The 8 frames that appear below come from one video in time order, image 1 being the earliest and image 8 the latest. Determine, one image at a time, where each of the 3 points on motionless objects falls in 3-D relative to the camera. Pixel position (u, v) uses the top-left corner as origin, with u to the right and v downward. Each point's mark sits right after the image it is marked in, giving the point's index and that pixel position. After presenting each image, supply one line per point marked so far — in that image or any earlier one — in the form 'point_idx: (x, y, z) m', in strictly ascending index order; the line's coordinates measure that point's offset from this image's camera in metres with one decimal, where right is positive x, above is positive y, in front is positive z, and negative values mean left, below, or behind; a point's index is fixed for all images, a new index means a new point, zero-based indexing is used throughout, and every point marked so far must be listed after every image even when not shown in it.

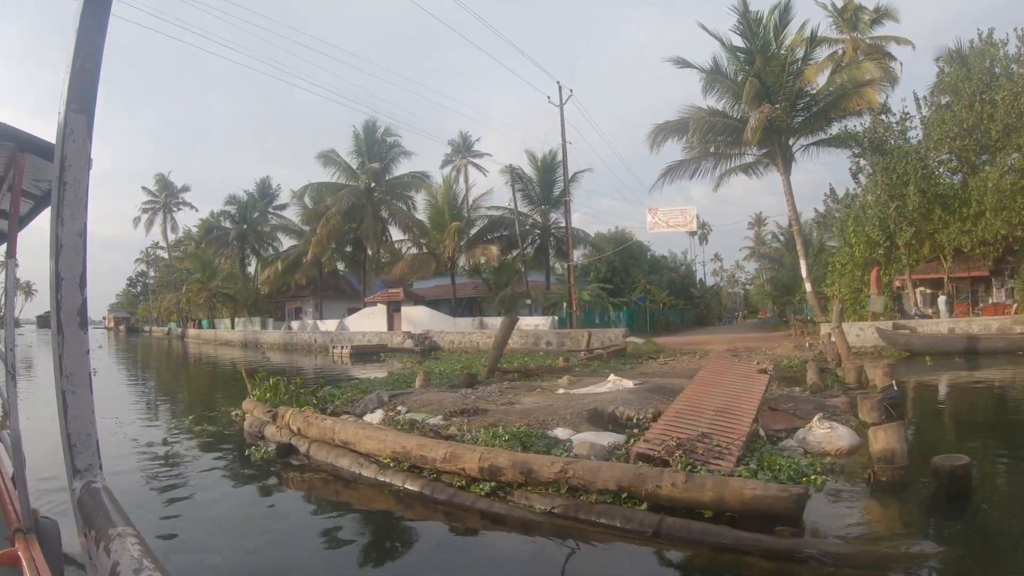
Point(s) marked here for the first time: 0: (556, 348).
0: (+0.7, -0.9, +17.4) m
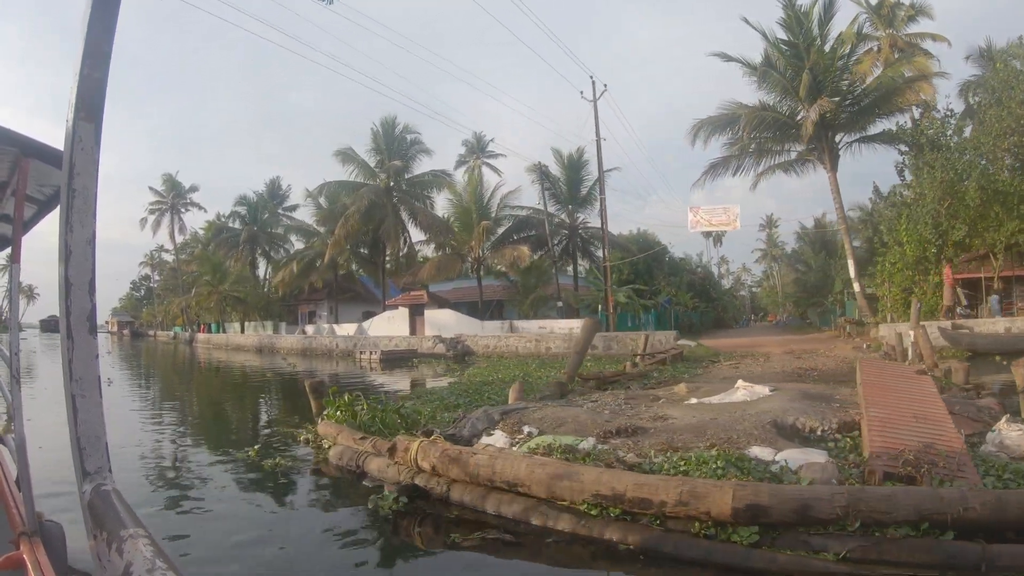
0: (+1.3, -0.9, +16.8) m
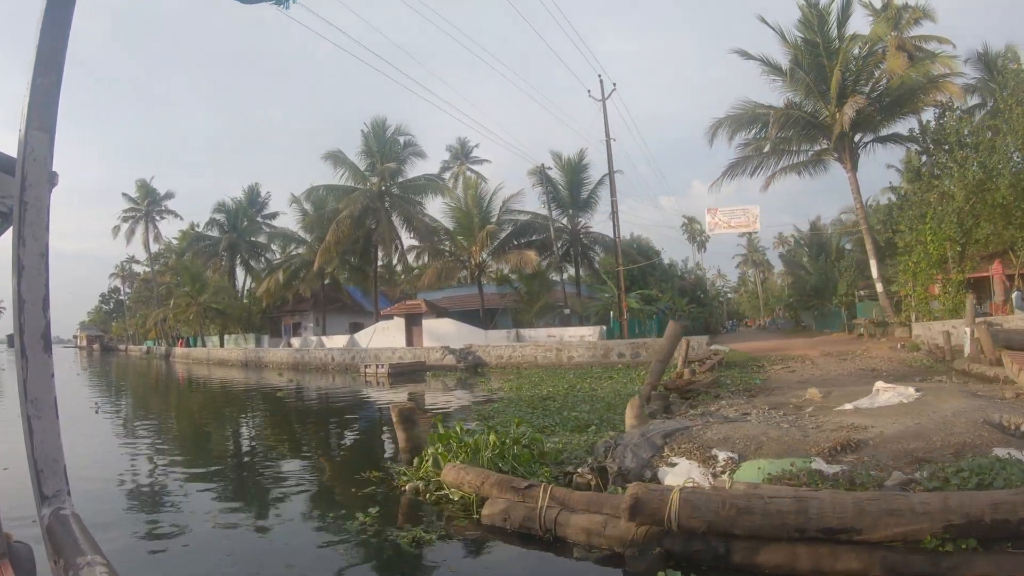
0: (+1.6, -1.0, +16.1) m
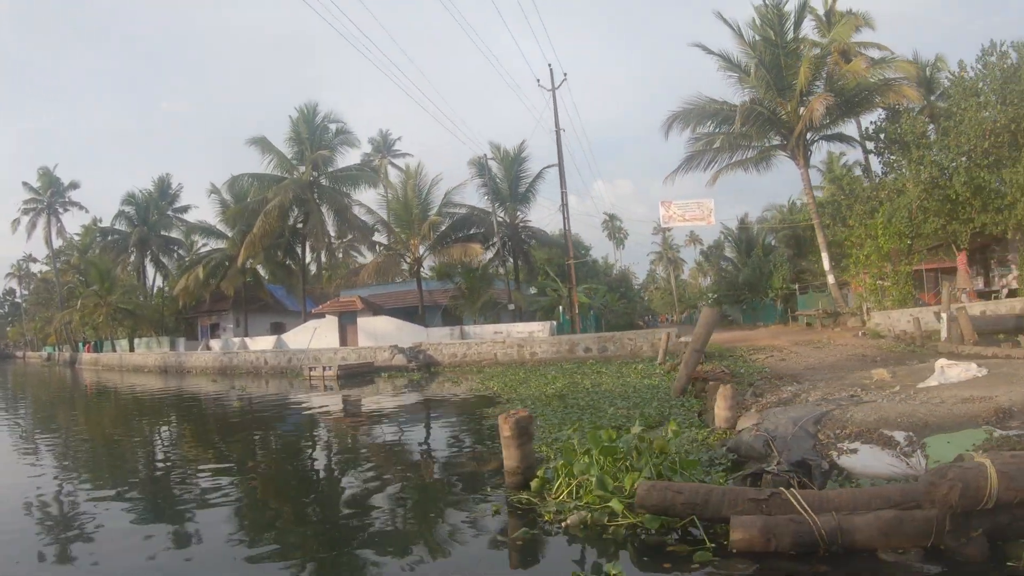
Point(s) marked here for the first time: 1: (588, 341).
0: (+1.1, -0.9, +15.6) m
1: (+1.0, -0.7, +15.7) m
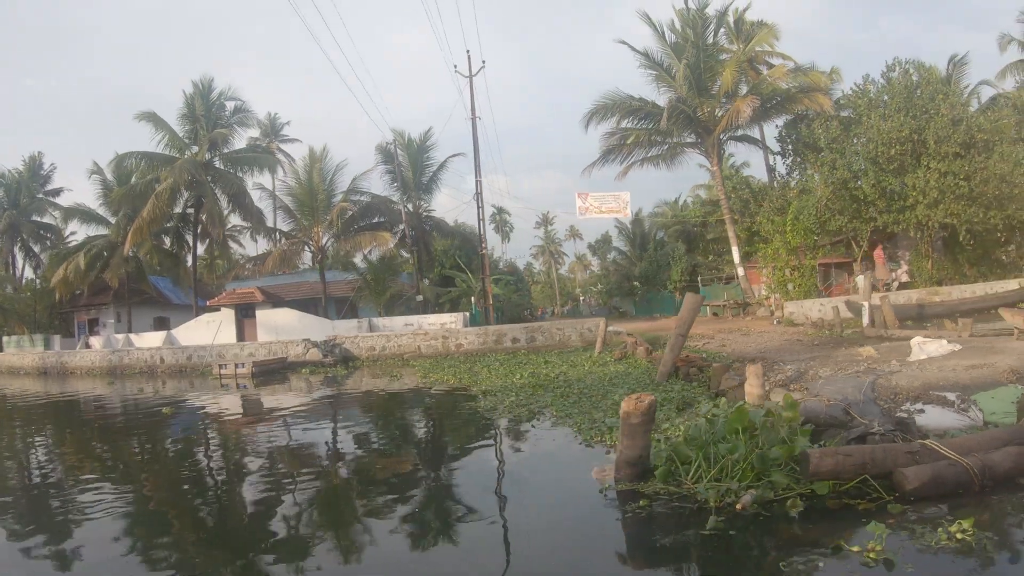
0: (+0.2, -0.7, +15.3) m
1: (0.0, -0.6, +15.4) m
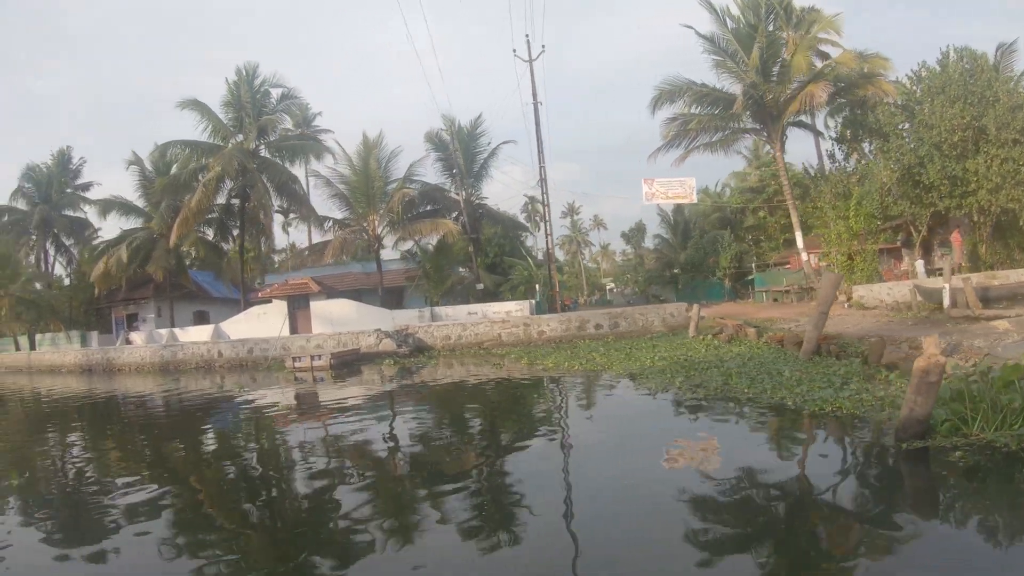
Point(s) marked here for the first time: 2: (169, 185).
0: (+1.2, -0.5, +14.9) m
1: (+1.1, -0.4, +15.0) m
2: (-5.3, +1.5, +18.4) m
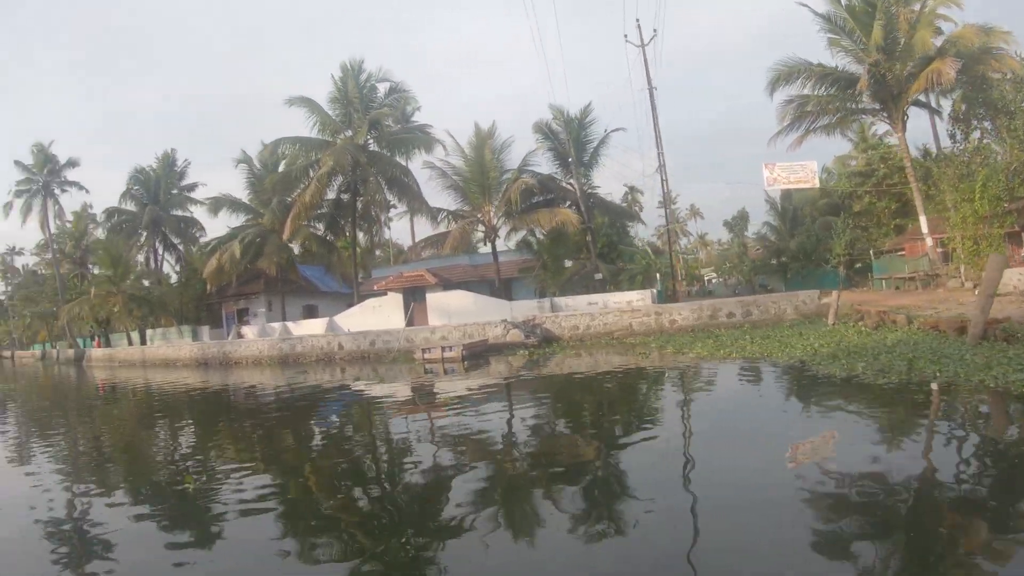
0: (+2.8, -0.4, +14.6) m
1: (+2.7, -0.2, +14.7) m
2: (-3.6, +1.6, +18.4) m
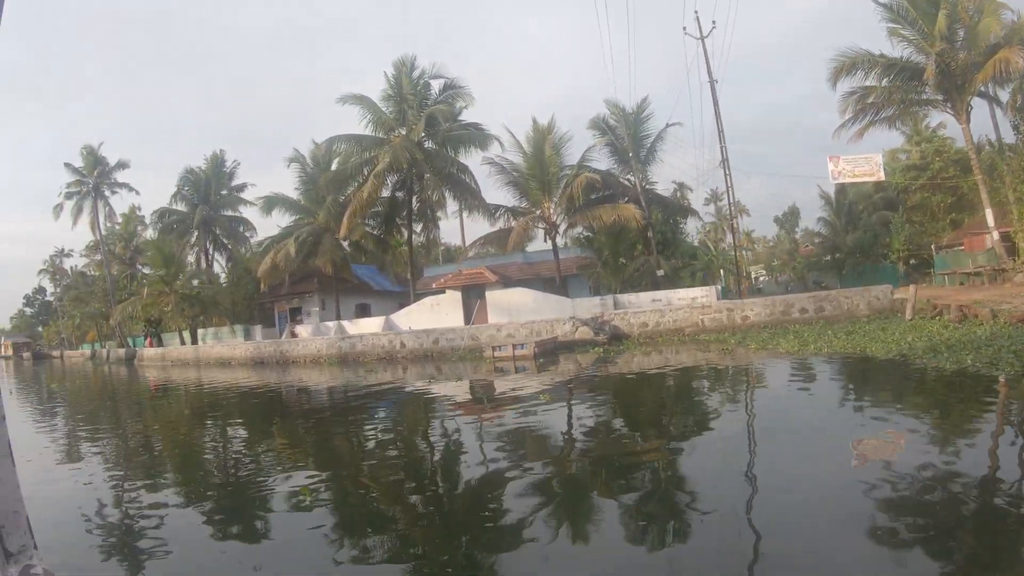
0: (+3.6, -0.3, +14.3) m
1: (+3.5, -0.2, +14.5) m
2: (-2.7, +1.7, +18.3) m
